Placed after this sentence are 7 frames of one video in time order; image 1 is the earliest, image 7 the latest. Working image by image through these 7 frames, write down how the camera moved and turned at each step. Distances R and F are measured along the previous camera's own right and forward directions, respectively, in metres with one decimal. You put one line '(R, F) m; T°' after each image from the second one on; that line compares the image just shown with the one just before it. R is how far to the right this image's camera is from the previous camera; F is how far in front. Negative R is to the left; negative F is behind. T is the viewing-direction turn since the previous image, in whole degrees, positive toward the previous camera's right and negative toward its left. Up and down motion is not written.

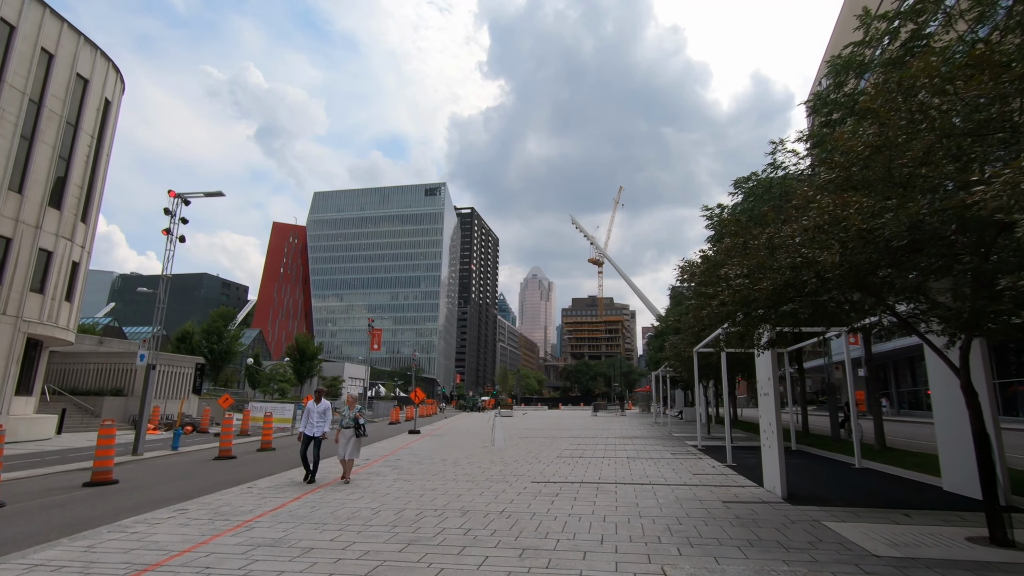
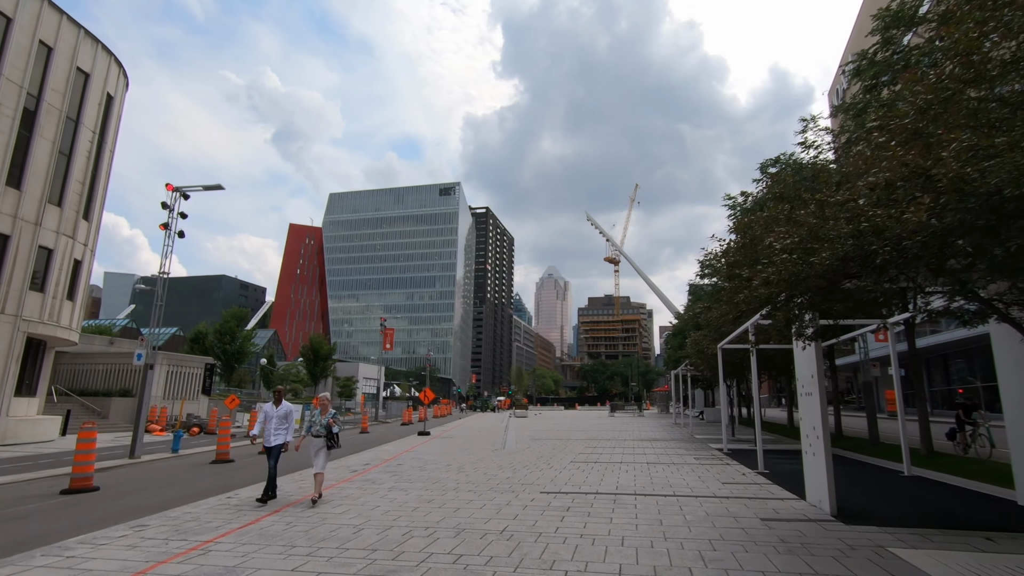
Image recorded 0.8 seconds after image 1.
(+0.2, +1.1) m; -2°
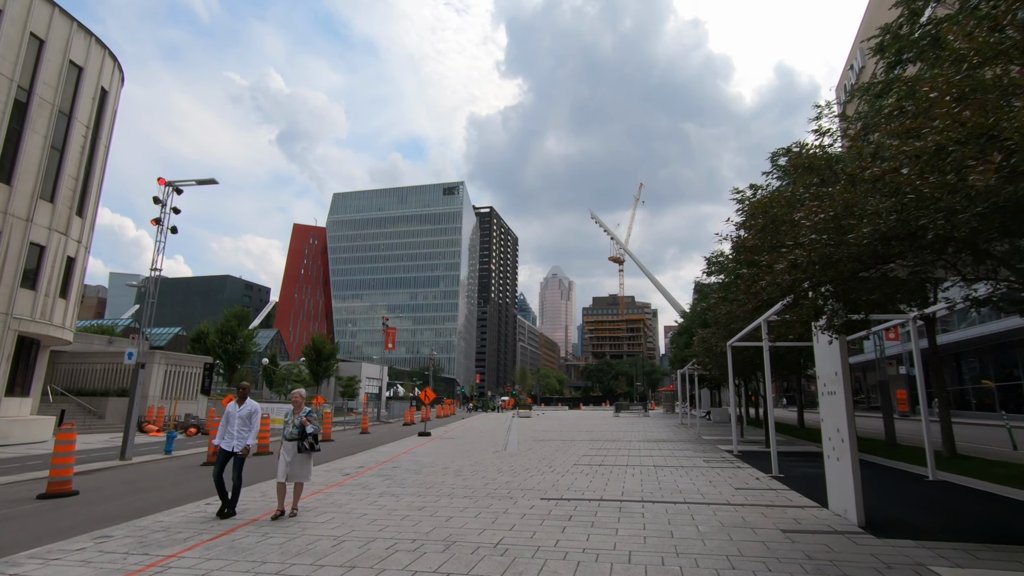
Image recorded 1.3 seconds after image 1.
(+0.1, +0.6) m; 0°
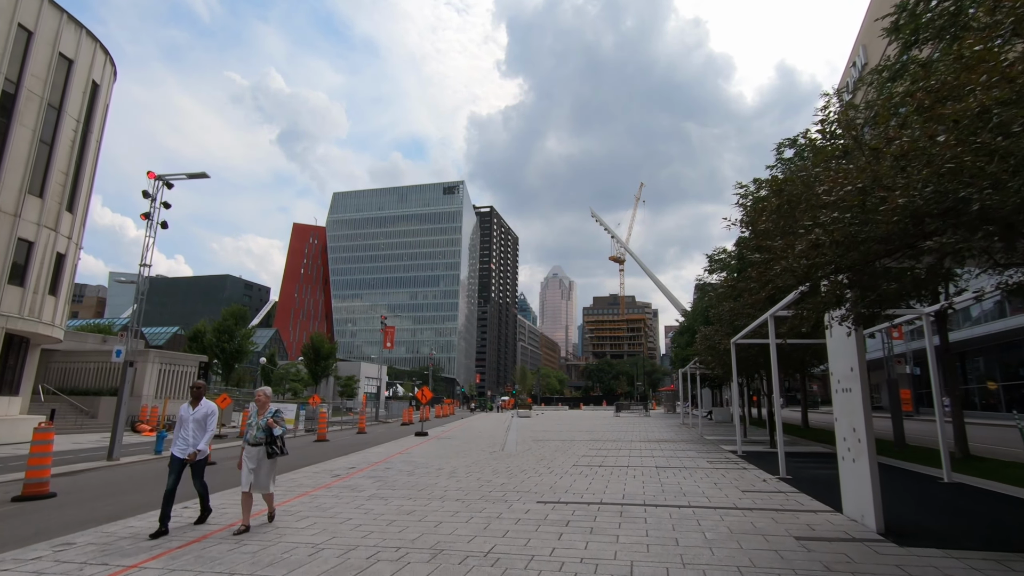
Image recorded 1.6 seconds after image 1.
(+0.1, +0.5) m; 0°
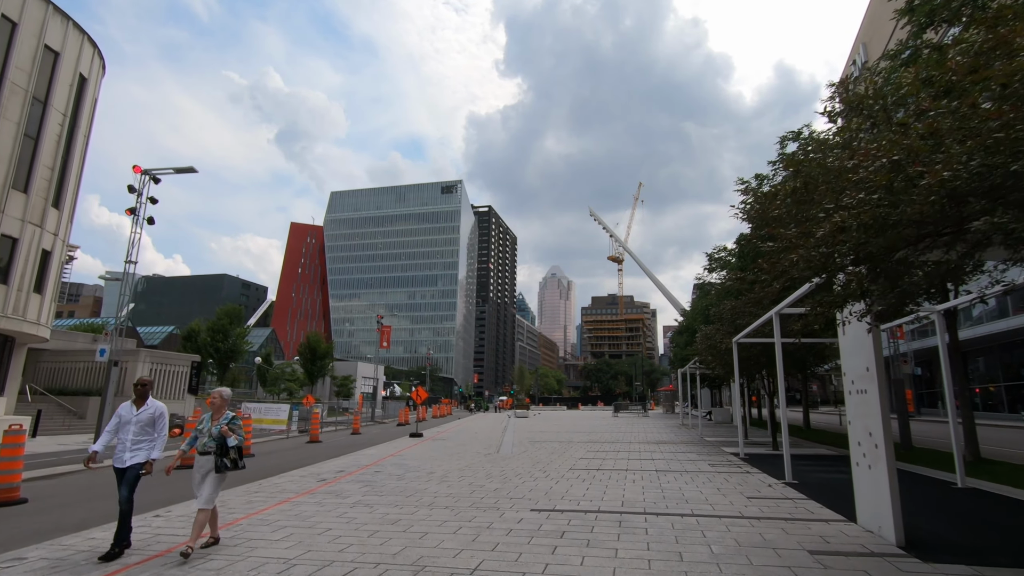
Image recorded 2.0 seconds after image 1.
(+0.1, +0.5) m; 0°
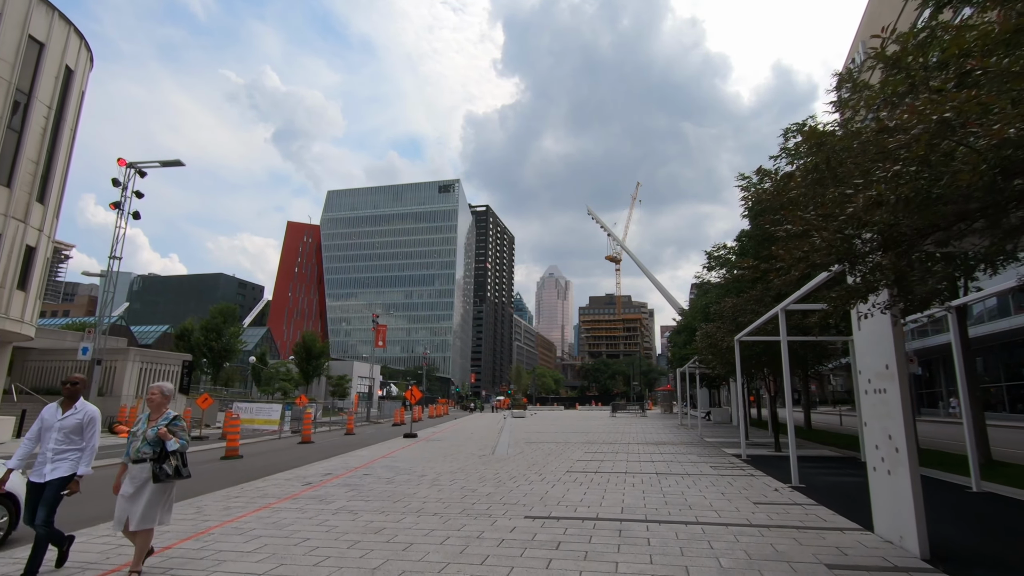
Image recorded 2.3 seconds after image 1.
(+0.1, +0.5) m; 0°
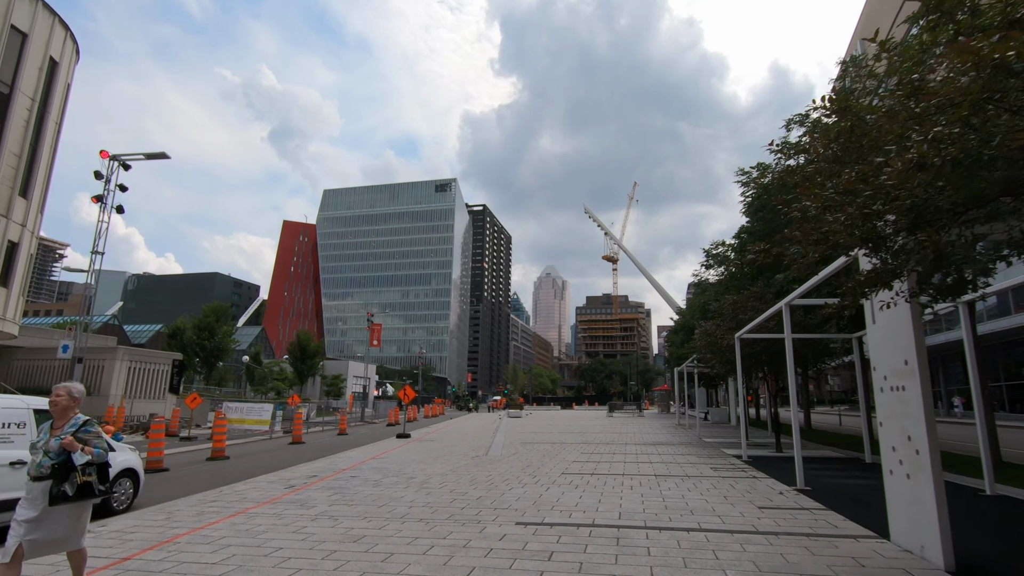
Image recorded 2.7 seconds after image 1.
(+0.1, +0.5) m; 0°
